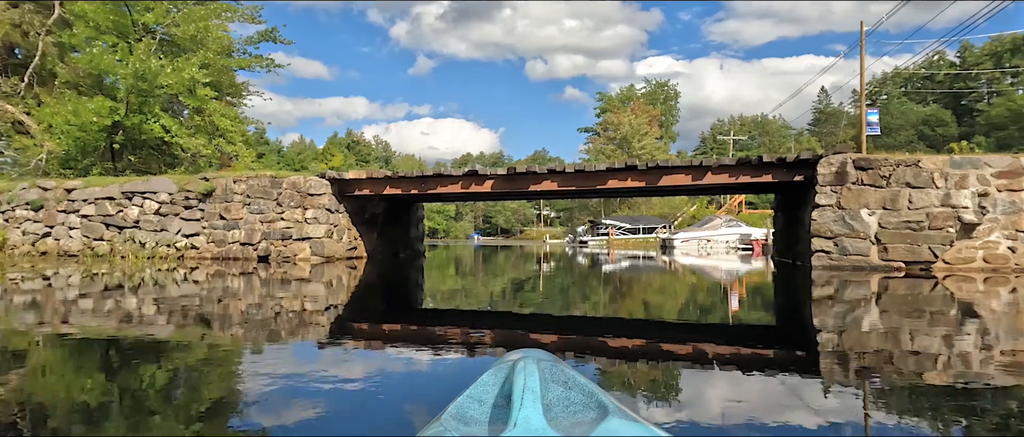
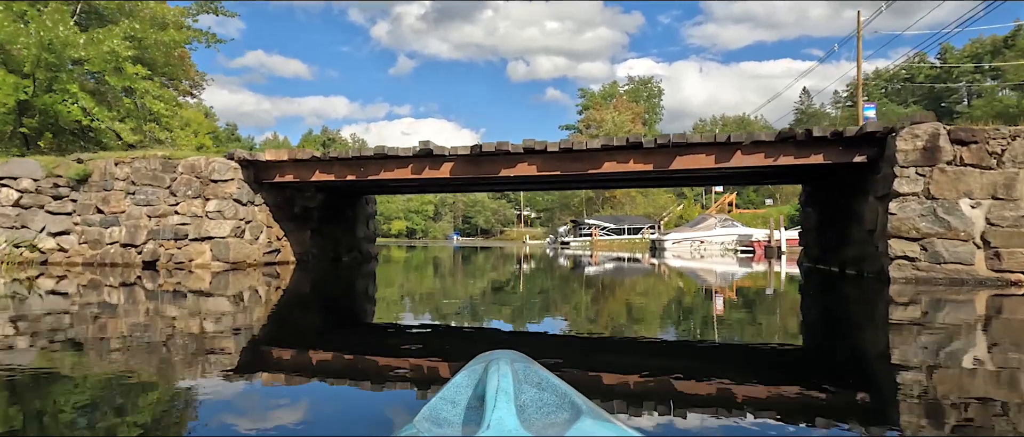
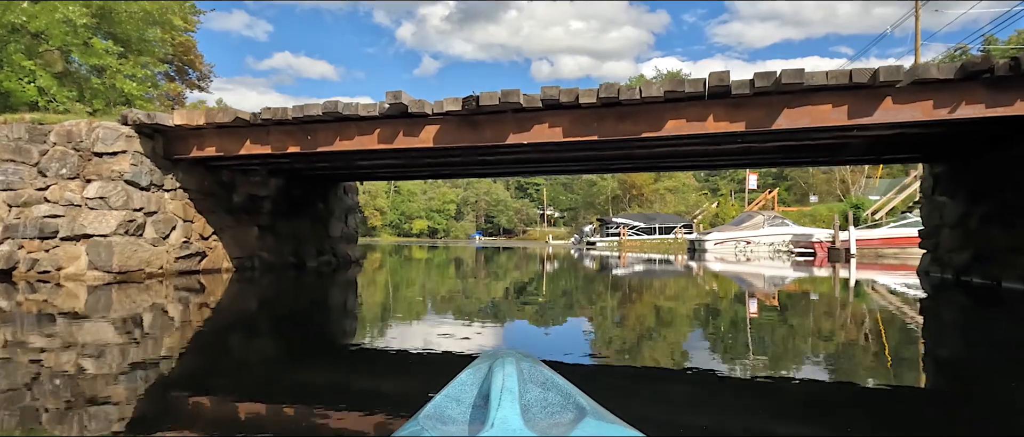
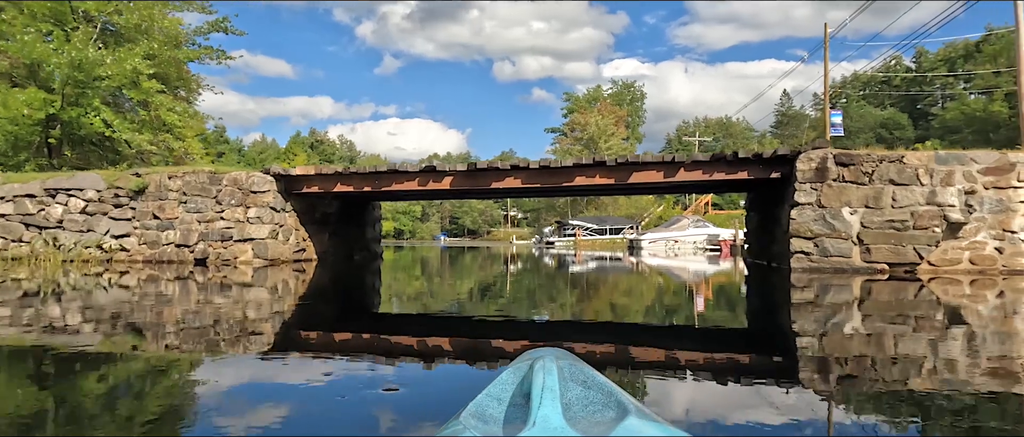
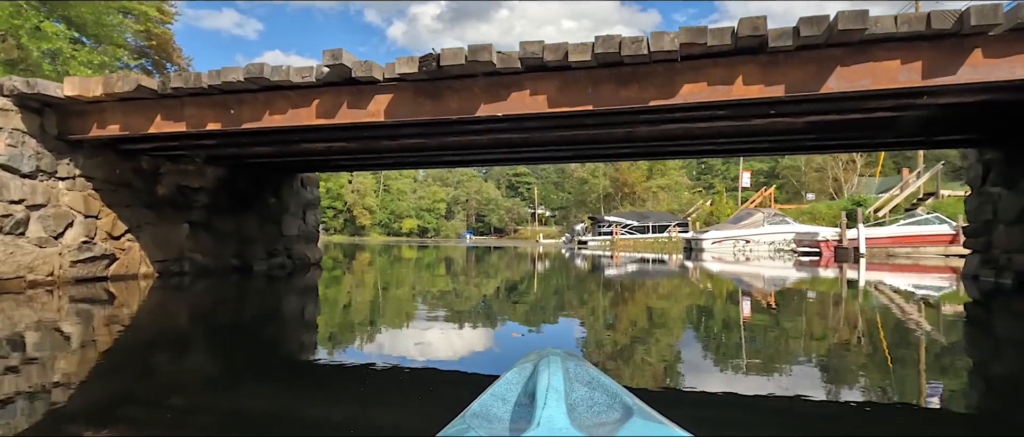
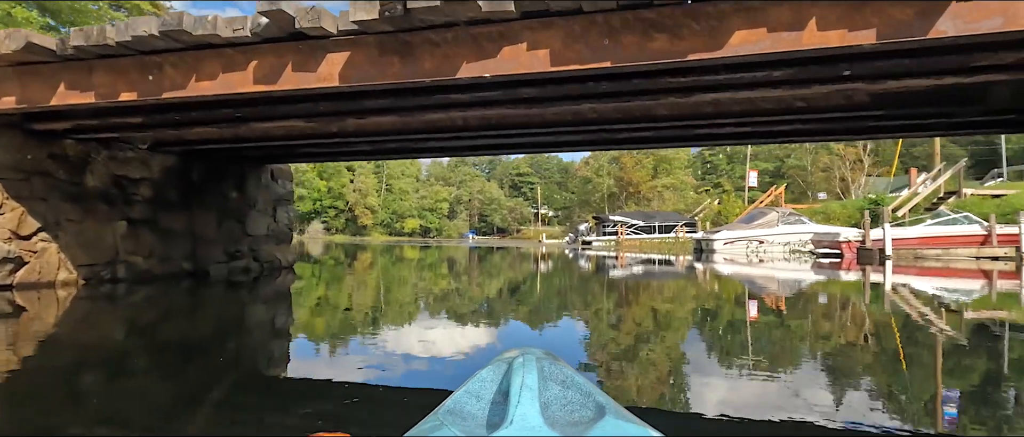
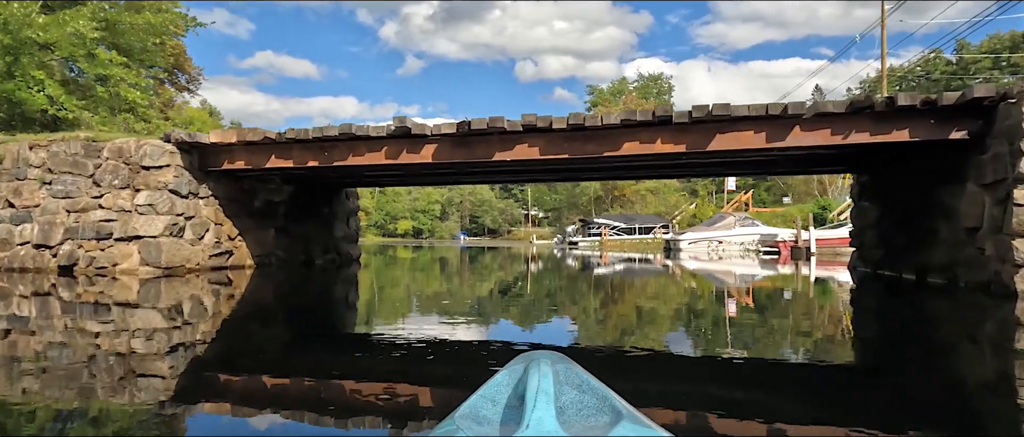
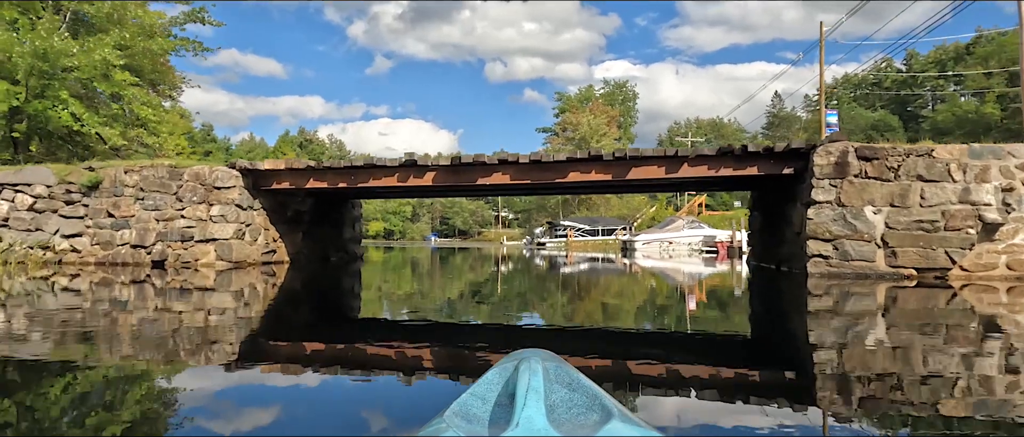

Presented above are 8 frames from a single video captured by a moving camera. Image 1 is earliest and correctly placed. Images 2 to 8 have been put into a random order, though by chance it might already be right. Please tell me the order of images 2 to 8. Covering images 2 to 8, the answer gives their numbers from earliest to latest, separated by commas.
4, 8, 2, 7, 3, 5, 6
